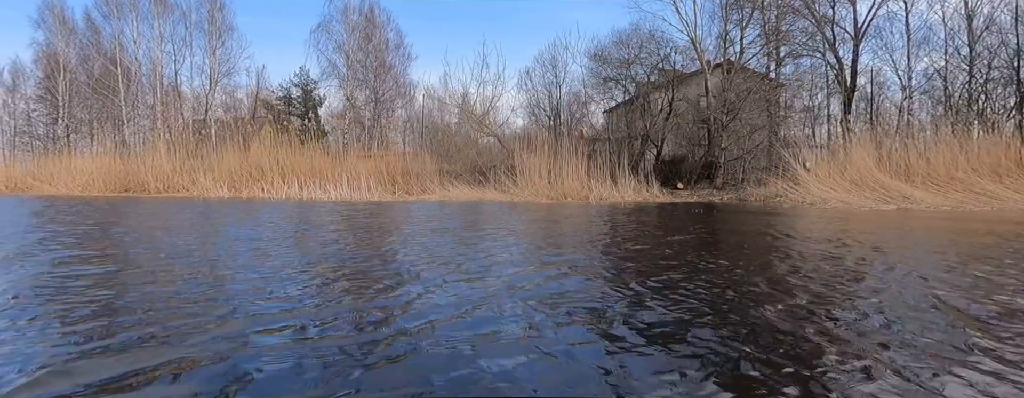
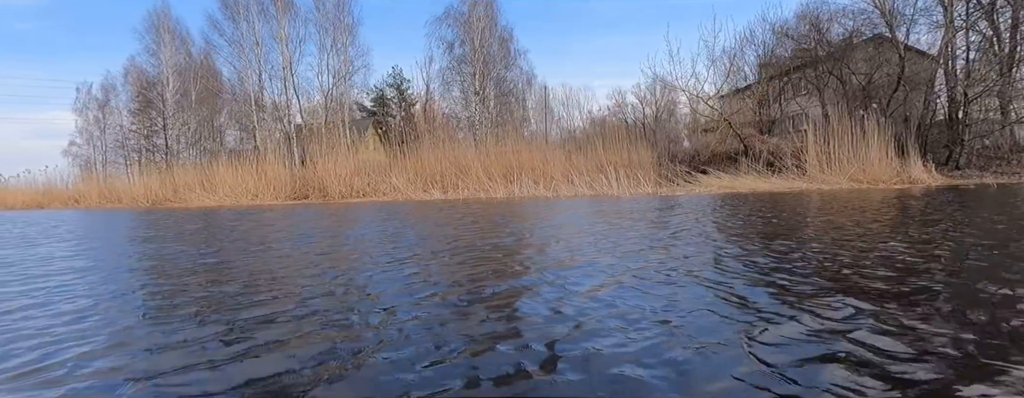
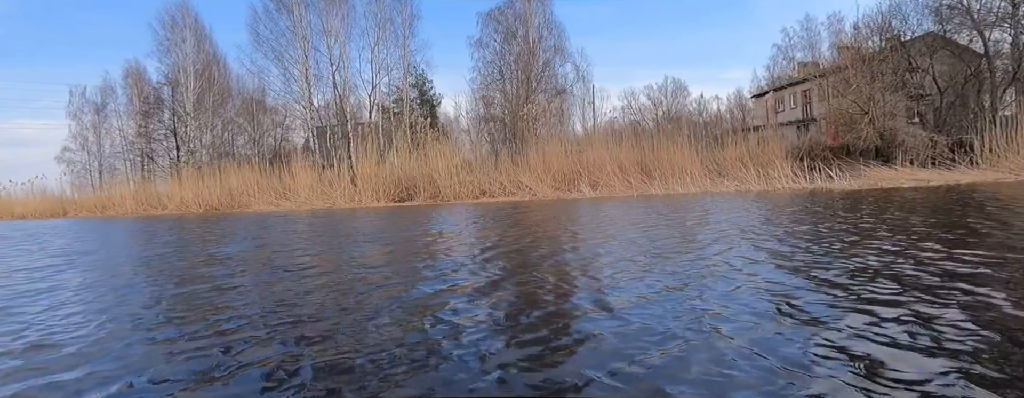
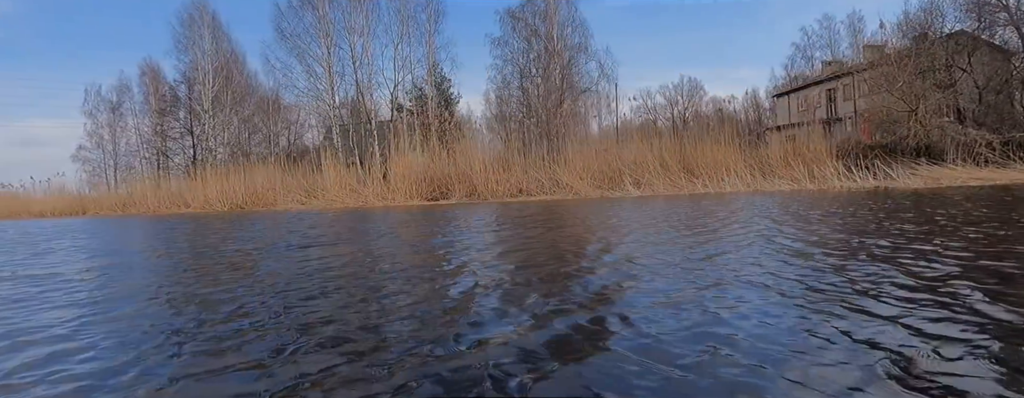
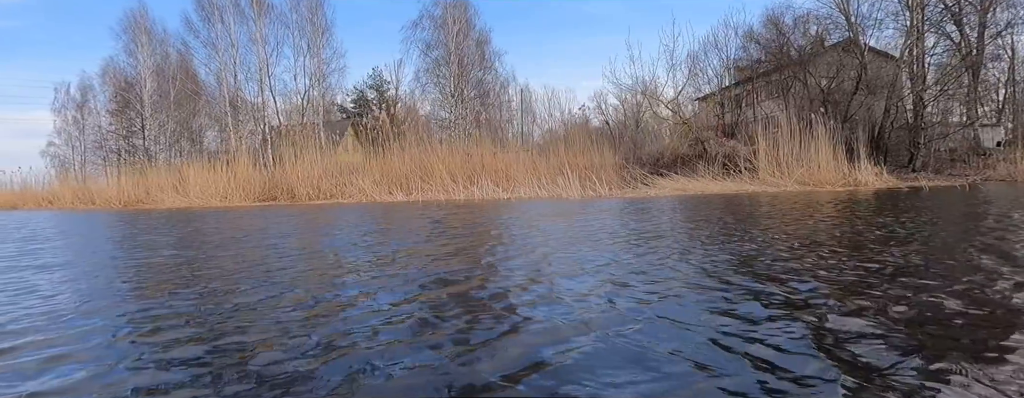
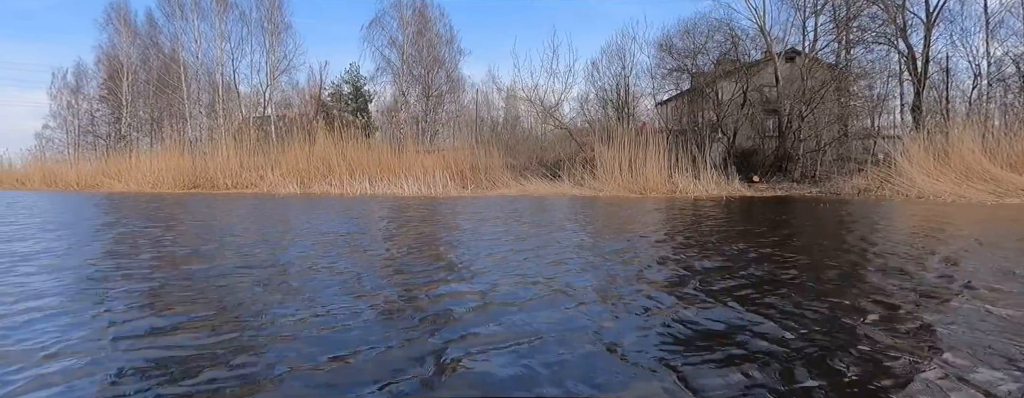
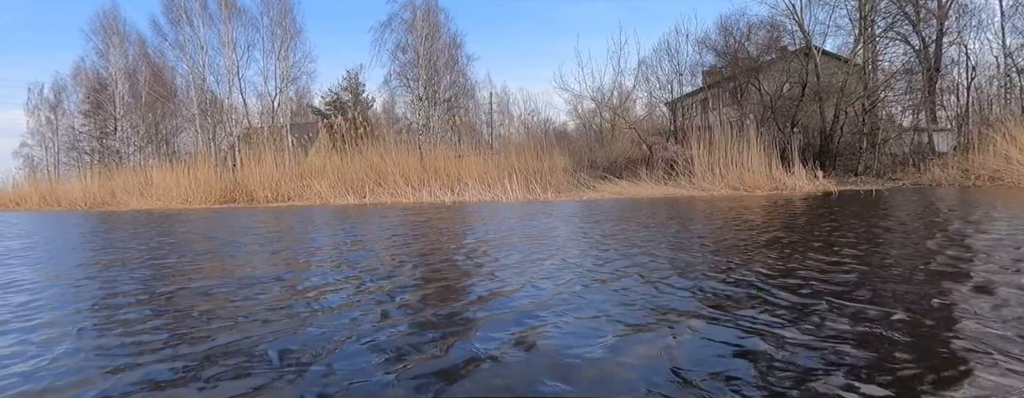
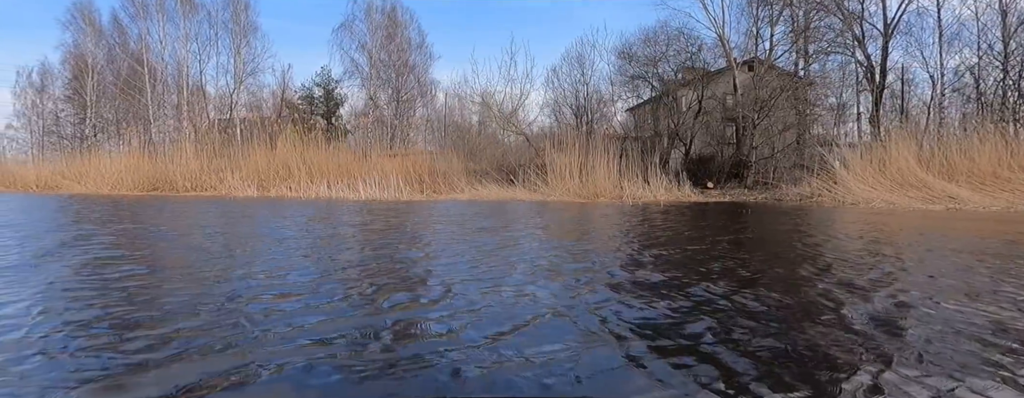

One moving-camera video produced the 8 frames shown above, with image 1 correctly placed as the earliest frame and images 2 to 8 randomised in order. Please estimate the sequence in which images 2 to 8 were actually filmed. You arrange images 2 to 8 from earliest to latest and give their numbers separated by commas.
8, 6, 7, 5, 2, 3, 4
